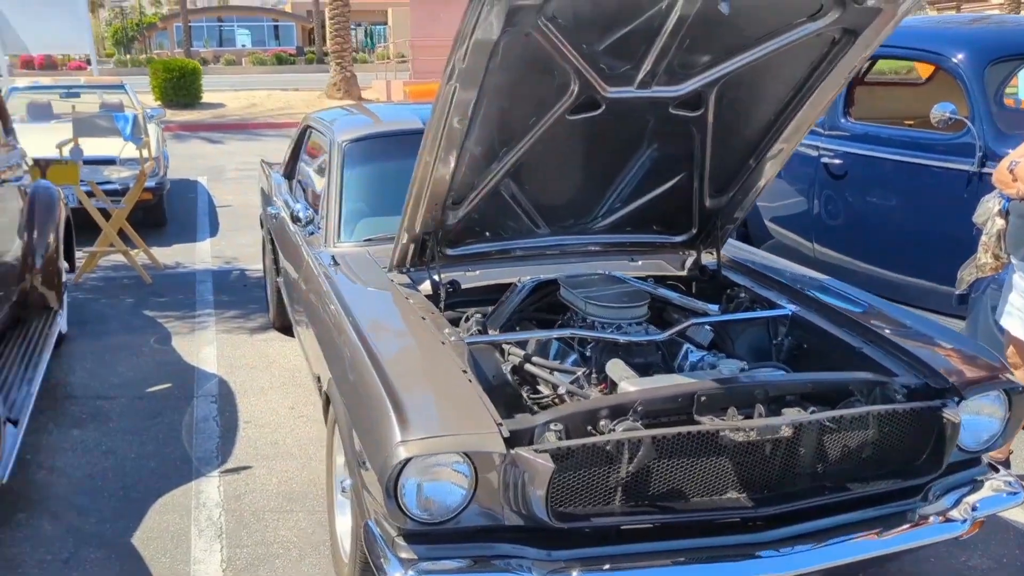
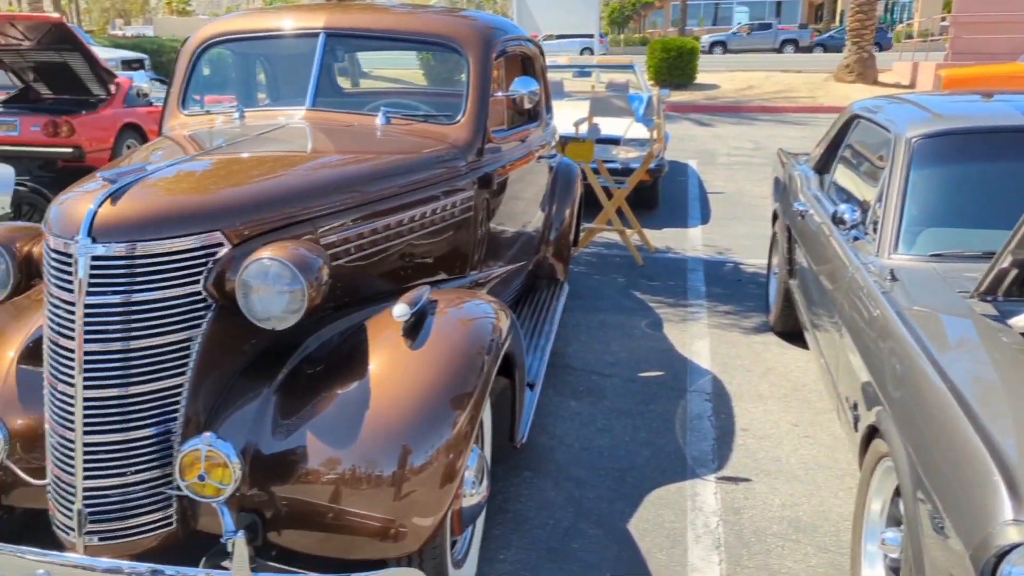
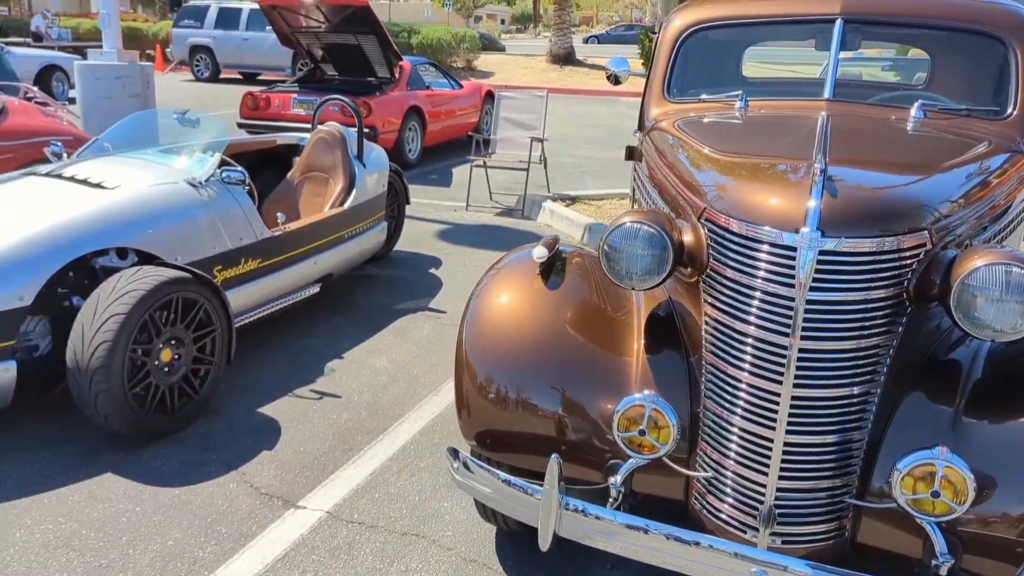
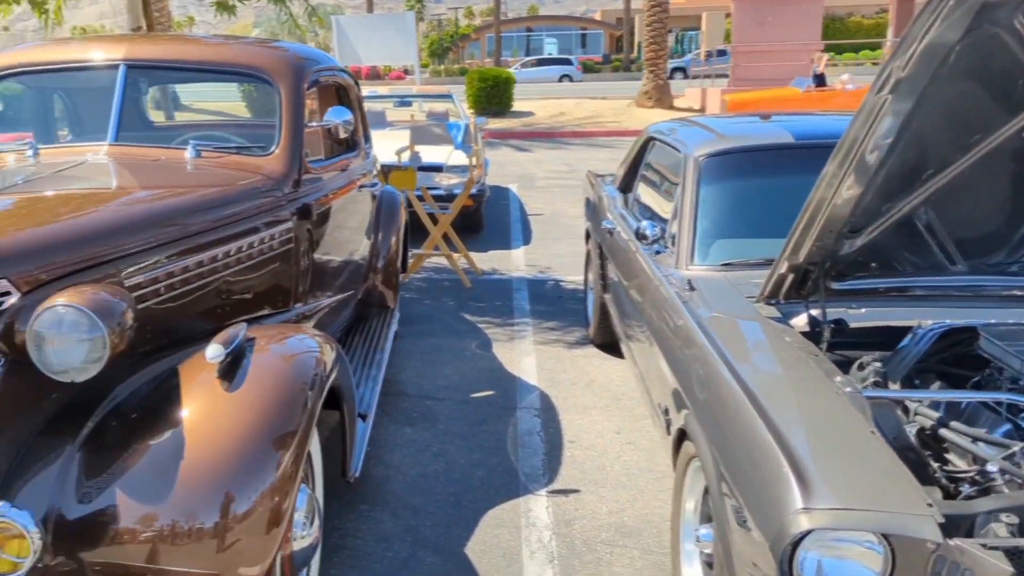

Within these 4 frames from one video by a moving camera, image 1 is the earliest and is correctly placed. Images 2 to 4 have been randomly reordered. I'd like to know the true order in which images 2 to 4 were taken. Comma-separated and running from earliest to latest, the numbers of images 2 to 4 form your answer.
4, 2, 3
